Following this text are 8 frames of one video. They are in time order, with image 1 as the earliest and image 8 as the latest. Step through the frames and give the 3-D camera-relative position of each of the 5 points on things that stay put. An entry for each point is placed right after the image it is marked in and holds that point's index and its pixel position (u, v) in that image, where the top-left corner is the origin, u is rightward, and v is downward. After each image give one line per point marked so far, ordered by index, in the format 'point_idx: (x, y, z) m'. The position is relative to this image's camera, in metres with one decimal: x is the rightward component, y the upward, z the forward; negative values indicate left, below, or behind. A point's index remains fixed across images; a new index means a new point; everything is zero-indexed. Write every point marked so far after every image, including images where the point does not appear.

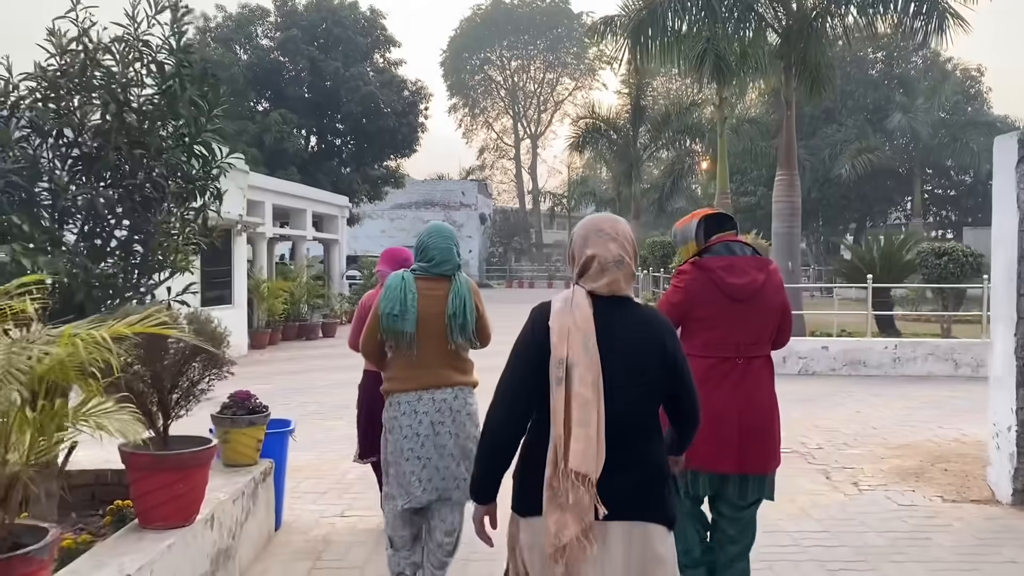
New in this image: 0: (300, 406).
0: (-2.3, -1.3, +9.0) m
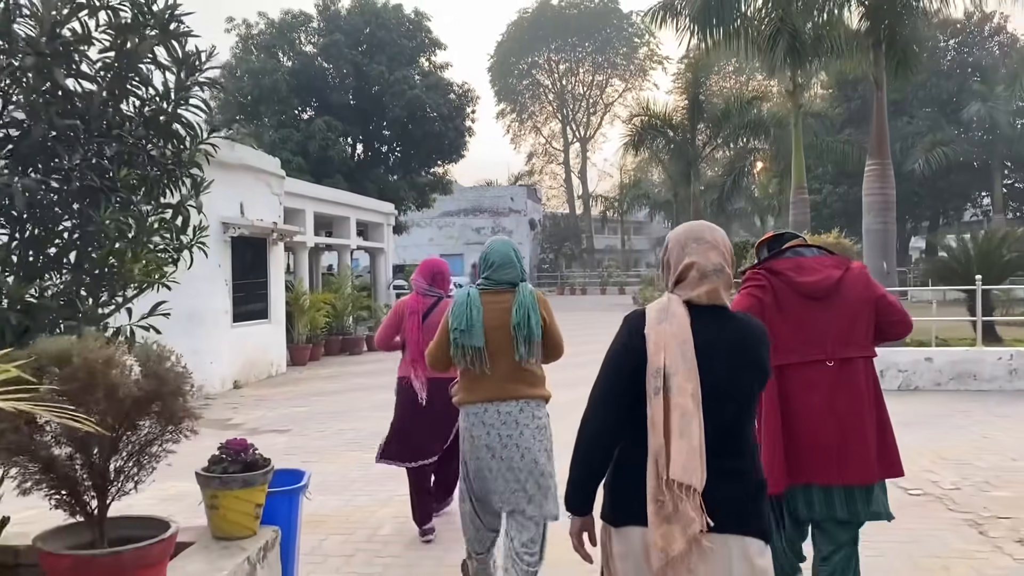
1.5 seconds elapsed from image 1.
0: (-1.7, -1.4, +8.0) m
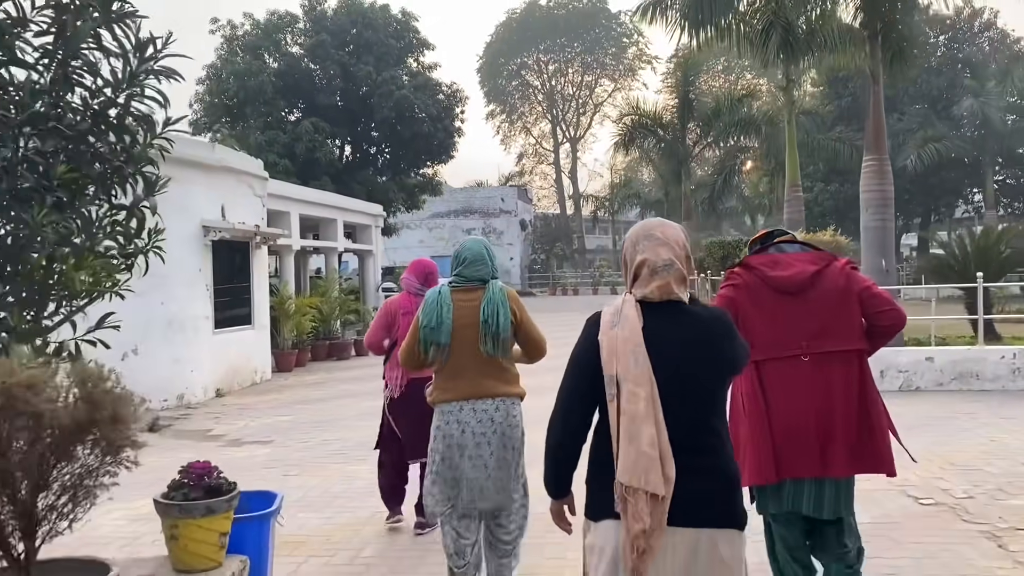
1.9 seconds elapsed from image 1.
0: (-1.8, -1.5, +7.7) m
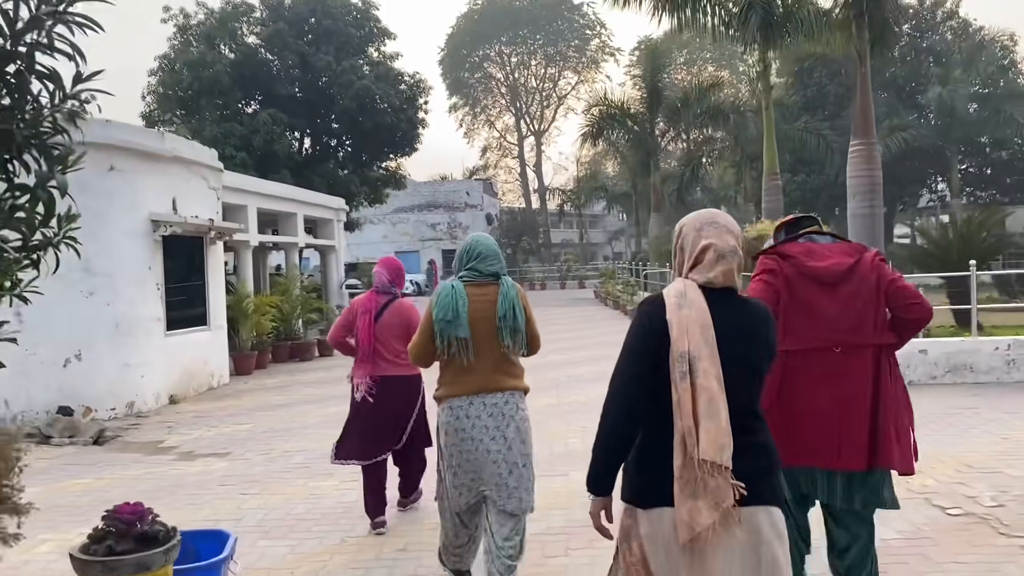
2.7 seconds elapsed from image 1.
0: (-2.0, -1.4, +7.1) m
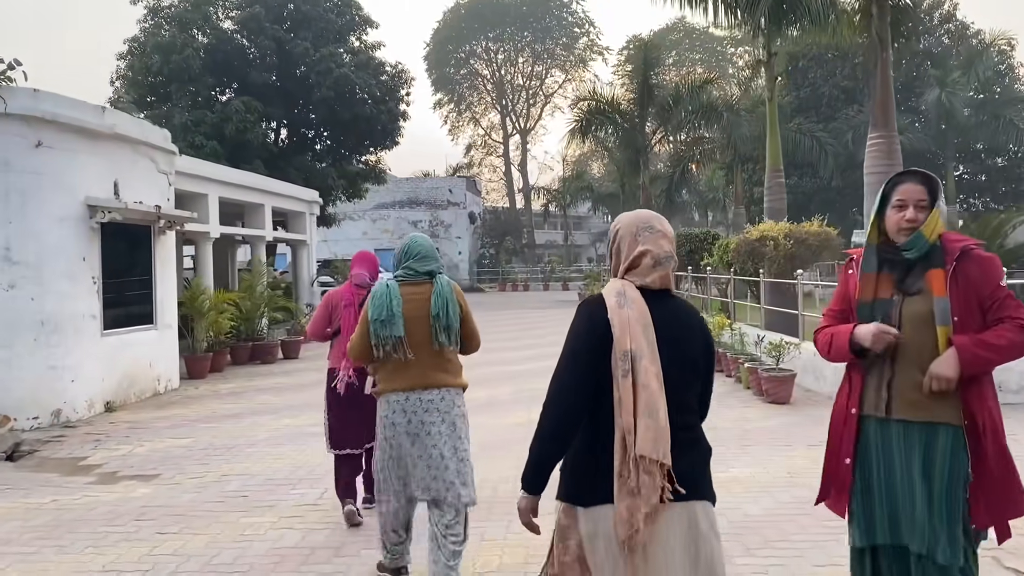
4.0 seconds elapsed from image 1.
0: (-2.1, -1.4, +6.0) m
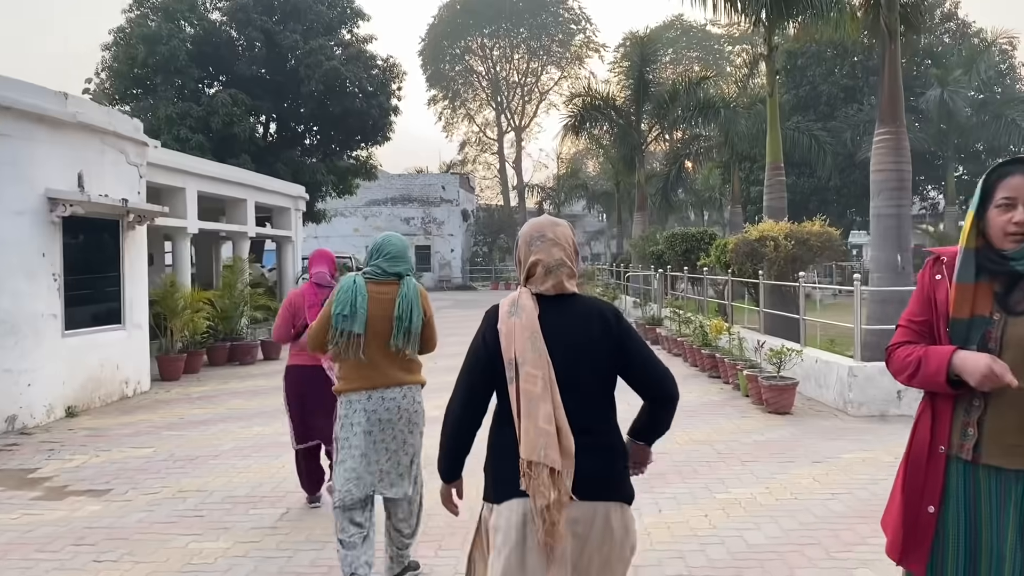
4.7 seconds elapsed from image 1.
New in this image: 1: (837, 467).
0: (-2.3, -1.4, +5.5) m
1: (+2.4, -1.3, +6.1) m
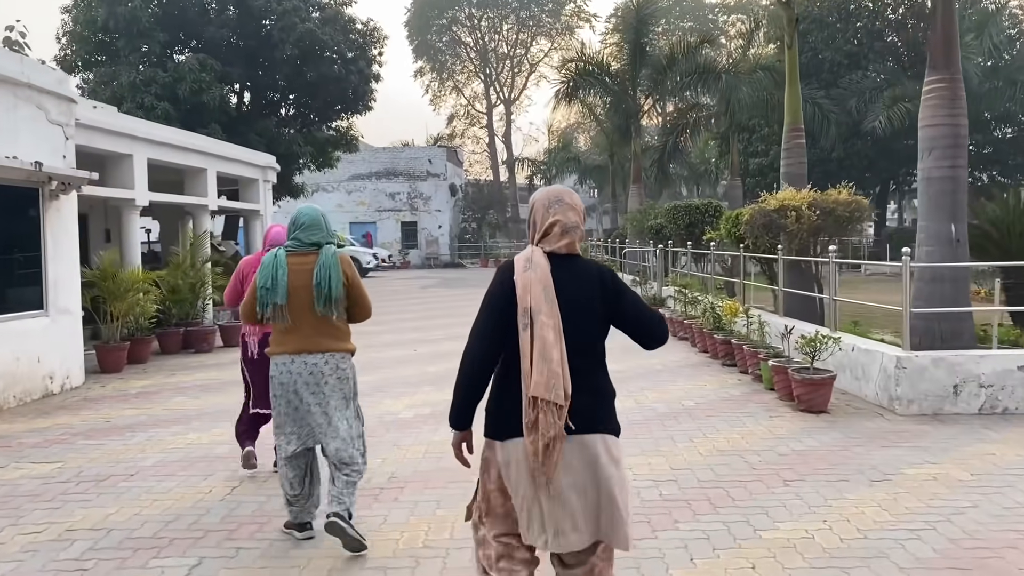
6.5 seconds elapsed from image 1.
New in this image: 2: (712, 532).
0: (-2.3, -1.3, +4.3) m
1: (+2.3, -1.2, +4.9) m
2: (+1.0, -1.2, +4.2) m
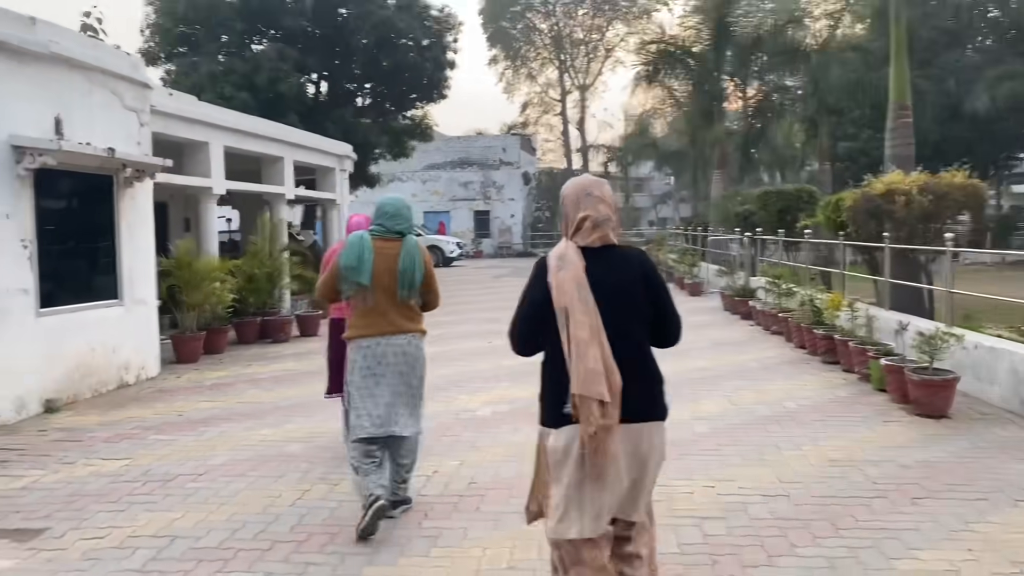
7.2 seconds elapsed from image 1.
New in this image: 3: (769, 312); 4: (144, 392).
0: (-1.9, -1.3, +4.0) m
1: (+2.8, -1.1, +4.2) m
2: (+1.4, -1.2, +3.7) m
3: (+3.4, -0.3, +11.0) m
4: (-3.4, -1.0, +7.8) m
